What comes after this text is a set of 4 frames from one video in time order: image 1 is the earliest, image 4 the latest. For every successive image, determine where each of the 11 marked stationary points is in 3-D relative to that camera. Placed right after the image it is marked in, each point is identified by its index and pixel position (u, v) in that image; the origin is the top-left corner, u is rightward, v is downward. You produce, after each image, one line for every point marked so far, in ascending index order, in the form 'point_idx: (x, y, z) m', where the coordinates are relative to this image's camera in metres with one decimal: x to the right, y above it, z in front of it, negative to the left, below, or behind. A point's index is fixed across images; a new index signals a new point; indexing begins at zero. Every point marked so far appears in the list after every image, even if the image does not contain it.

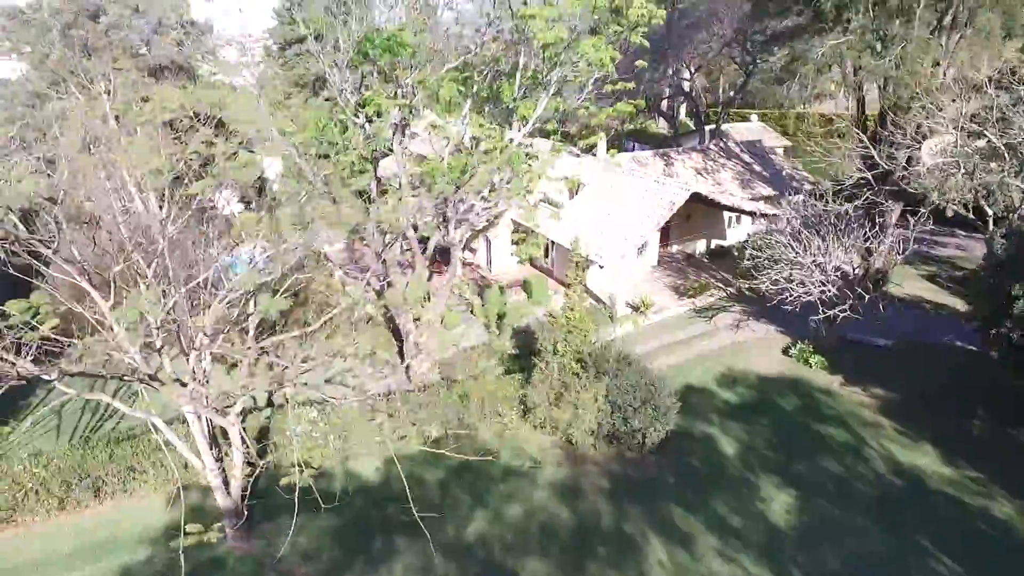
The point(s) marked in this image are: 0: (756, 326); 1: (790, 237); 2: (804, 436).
0: (+6.5, -1.0, +16.6) m
1: (+6.9, +1.2, +15.3) m
2: (+6.0, -3.0, +12.7) m
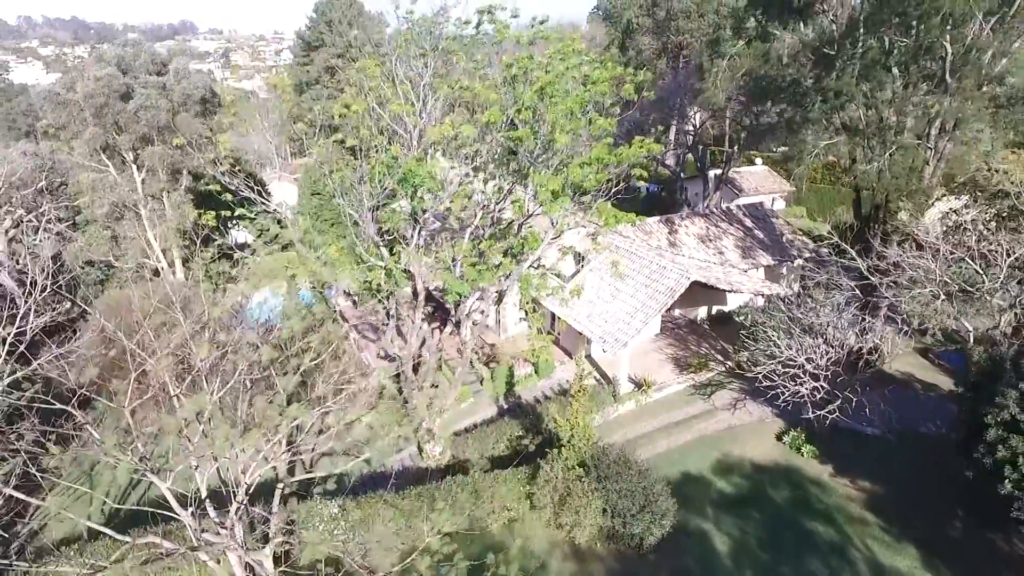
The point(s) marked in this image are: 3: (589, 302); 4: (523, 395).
0: (+6.8, -3.3, +17.4) m
1: (+7.1, -1.1, +16.1) m
2: (+6.1, -5.3, +13.5) m
3: (+2.3, -0.4, +18.7) m
4: (+0.3, -3.2, +18.6) m
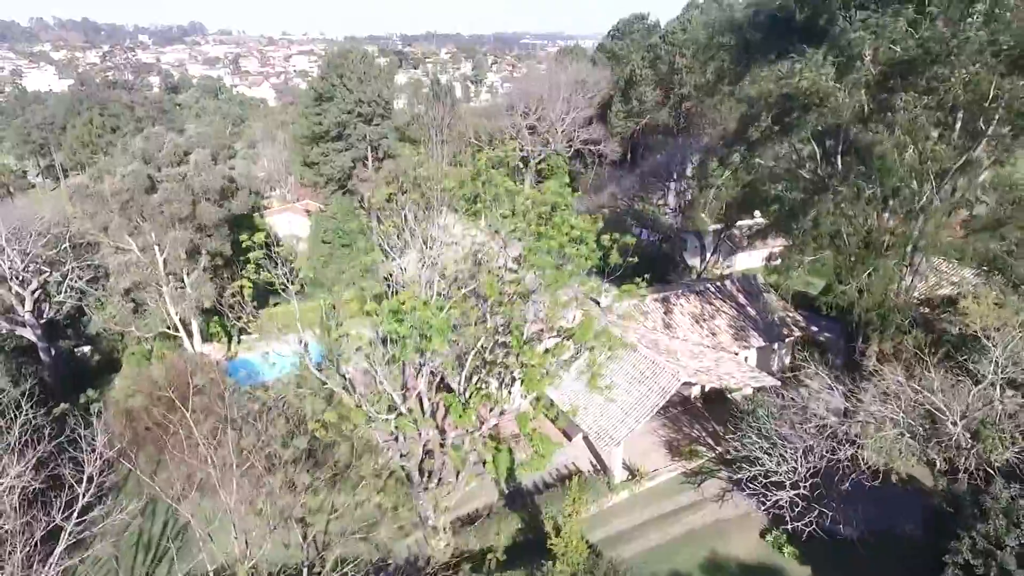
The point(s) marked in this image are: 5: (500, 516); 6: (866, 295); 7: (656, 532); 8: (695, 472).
0: (+6.8, -6.3, +18.5) m
1: (+7.1, -4.0, +17.1) m
2: (+6.1, -8.3, +14.5) m
3: (+2.3, -3.3, +19.7) m
4: (+0.4, -6.1, +19.7) m
5: (-0.3, -6.6, +18.1) m
6: (+9.3, -0.2, +16.1) m
7: (+4.1, -6.9, +17.6) m
8: (+5.8, -5.8, +19.6) m
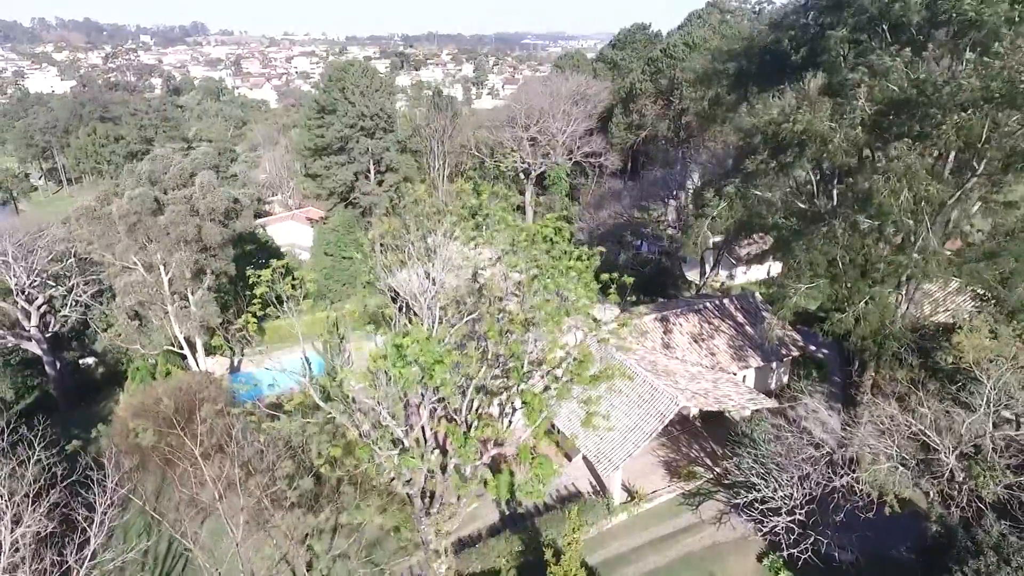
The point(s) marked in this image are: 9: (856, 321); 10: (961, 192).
0: (+6.8, -7.0, +18.7) m
1: (+7.2, -4.8, +17.3) m
2: (+6.1, -9.1, +14.8) m
3: (+2.4, -4.1, +20.0) m
4: (+0.4, -6.9, +20.0) m
5: (-0.3, -7.4, +18.3) m
6: (+9.3, -1.0, +16.4) m
7: (+4.1, -7.7, +17.8) m
8: (+5.8, -6.6, +19.8) m
9: (+9.2, -0.9, +16.5) m
10: (+11.5, +2.6, +15.7) m
